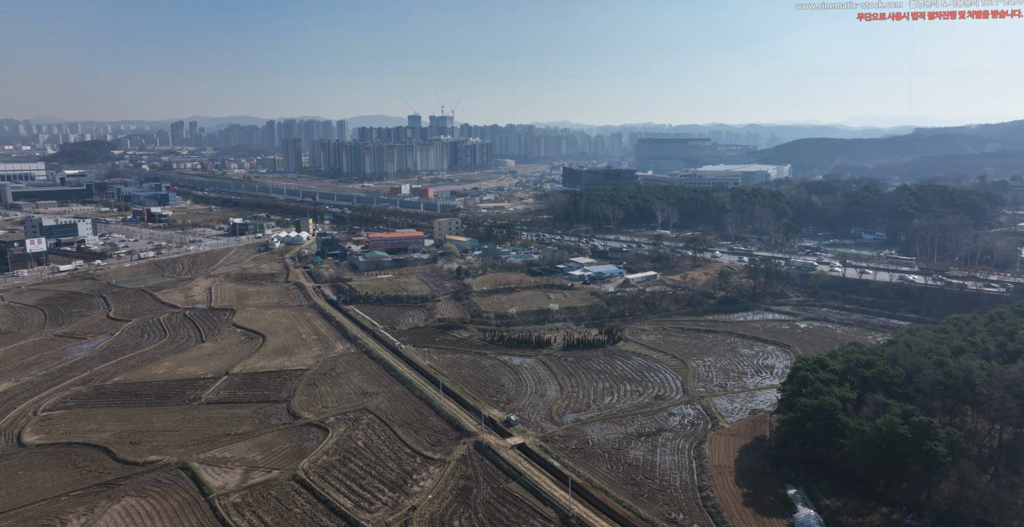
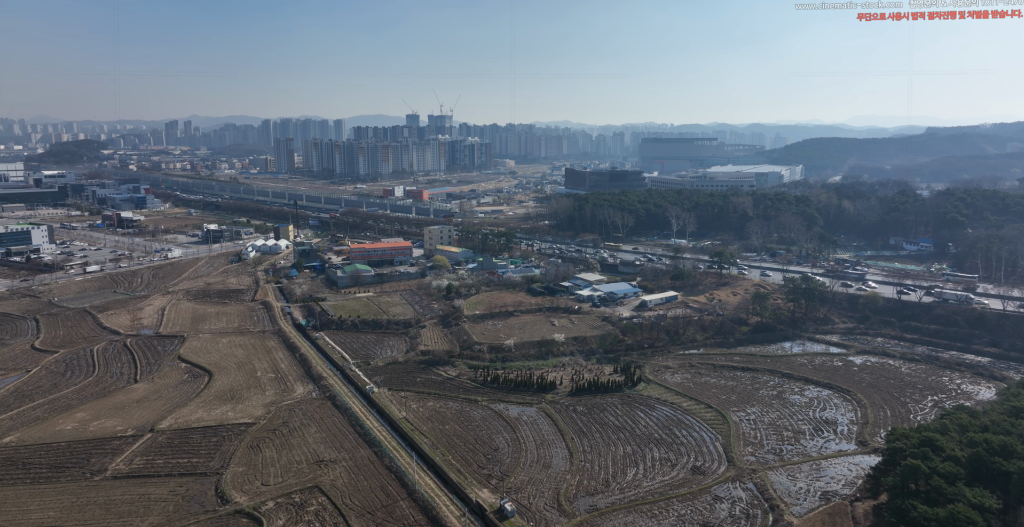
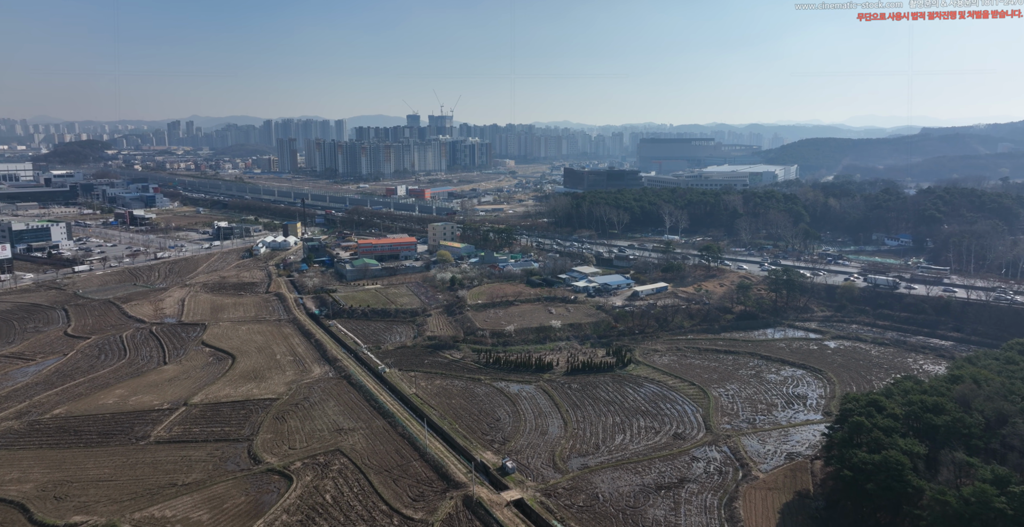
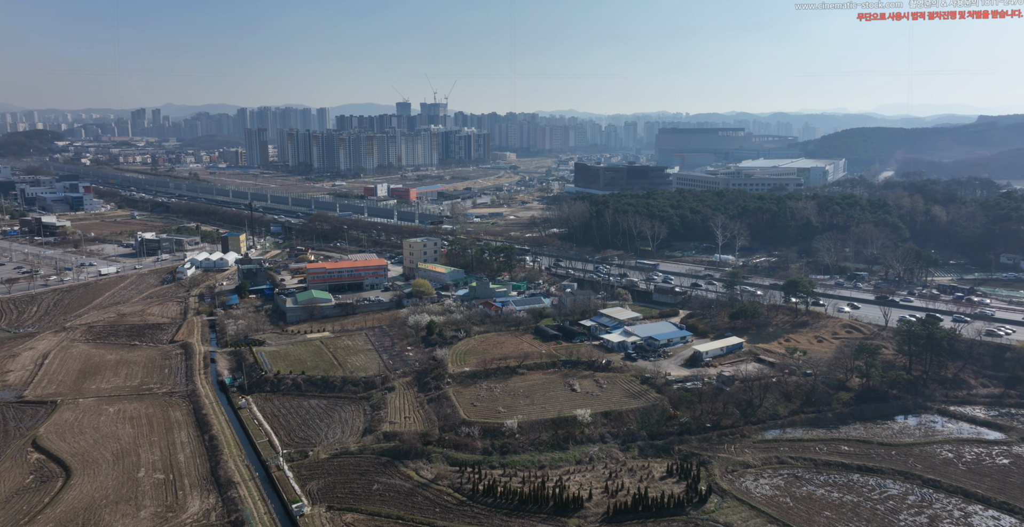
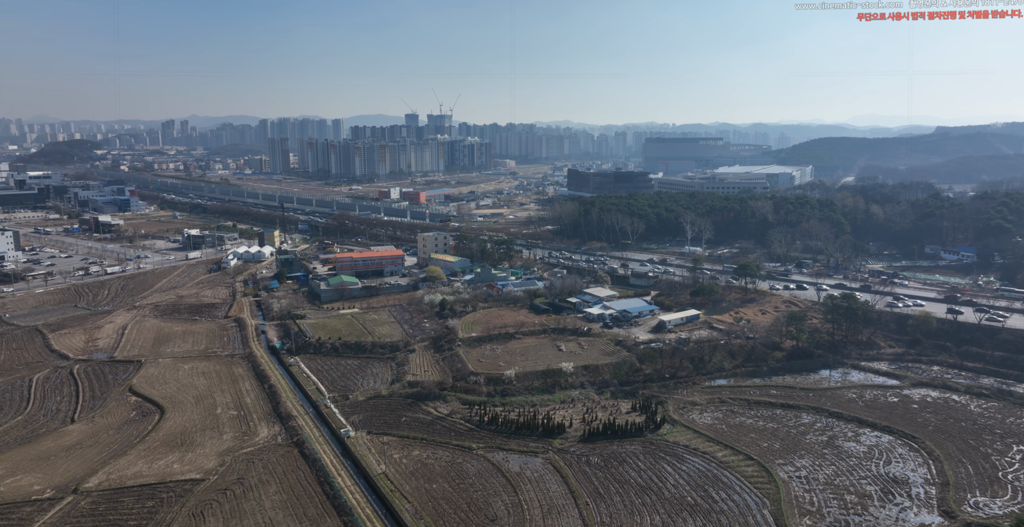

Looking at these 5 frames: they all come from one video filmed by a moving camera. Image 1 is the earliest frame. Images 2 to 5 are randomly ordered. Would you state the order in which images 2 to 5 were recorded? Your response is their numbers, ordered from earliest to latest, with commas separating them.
3, 2, 5, 4
